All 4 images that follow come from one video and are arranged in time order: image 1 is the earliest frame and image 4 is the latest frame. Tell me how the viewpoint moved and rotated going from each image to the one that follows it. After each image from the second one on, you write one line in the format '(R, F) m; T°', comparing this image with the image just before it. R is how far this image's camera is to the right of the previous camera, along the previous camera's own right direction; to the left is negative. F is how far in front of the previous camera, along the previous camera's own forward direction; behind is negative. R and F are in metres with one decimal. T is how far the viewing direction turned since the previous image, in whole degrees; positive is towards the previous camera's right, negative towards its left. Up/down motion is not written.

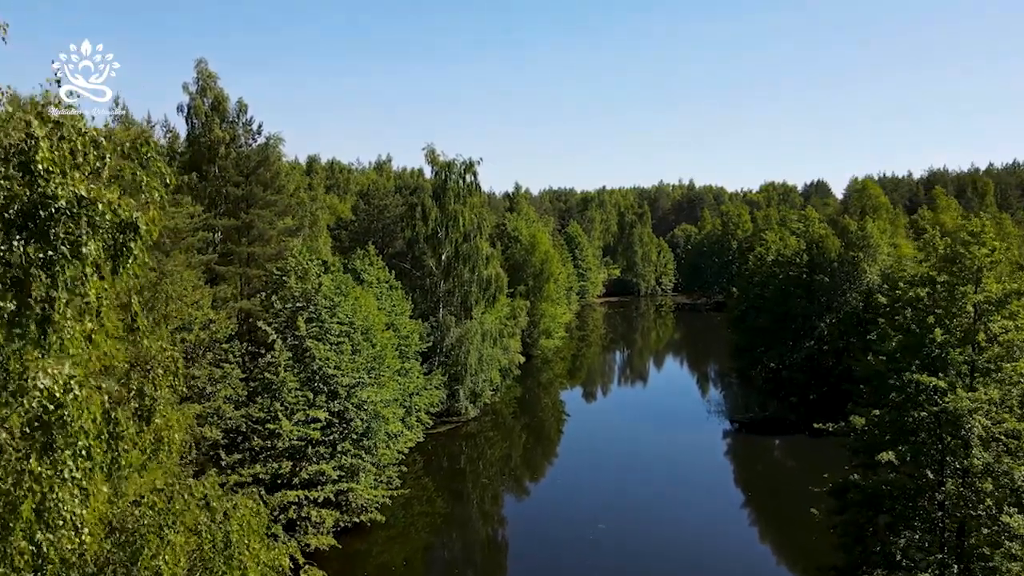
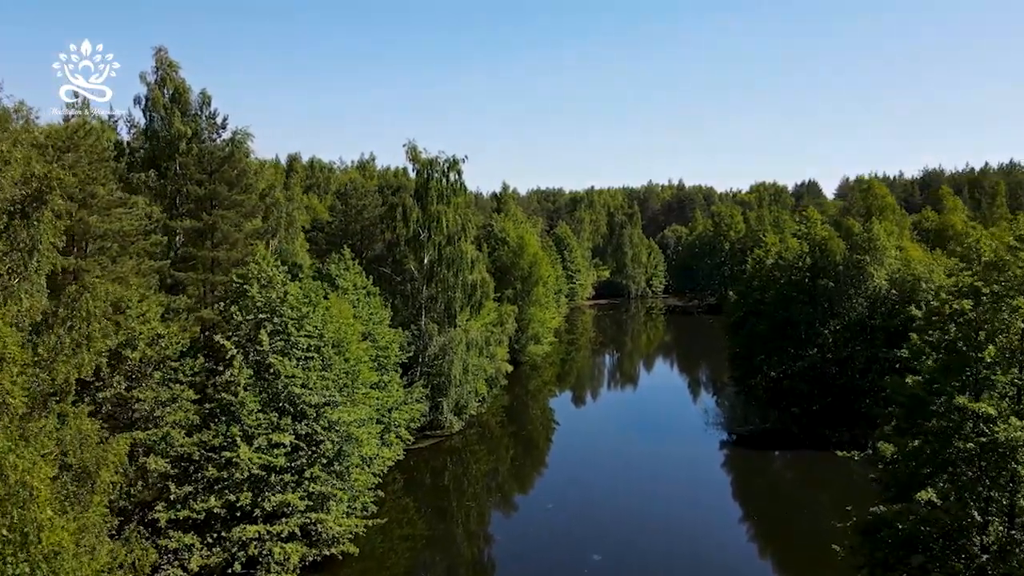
(+0.1, +2.0) m; +1°
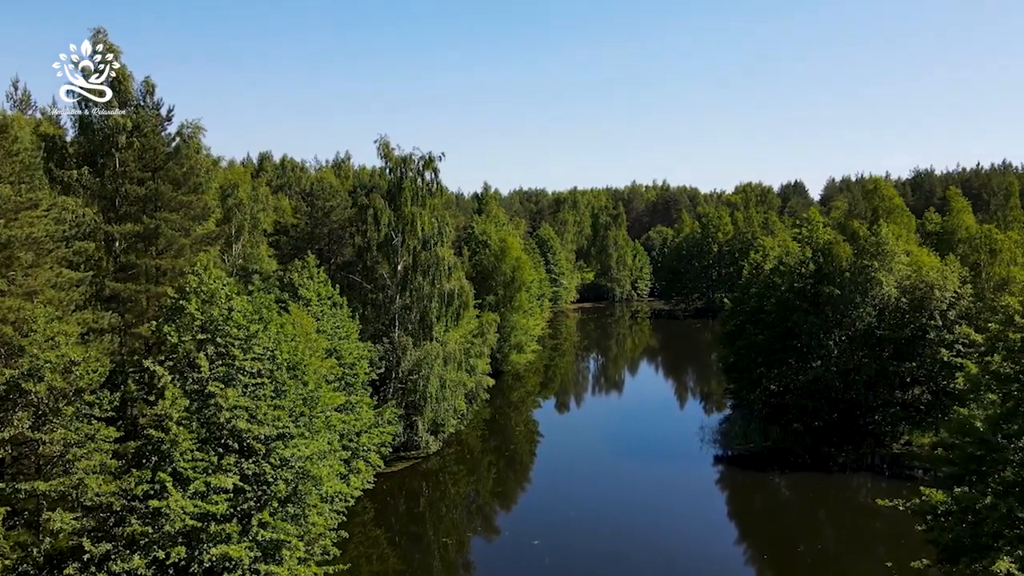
(0.0, +2.6) m; +2°
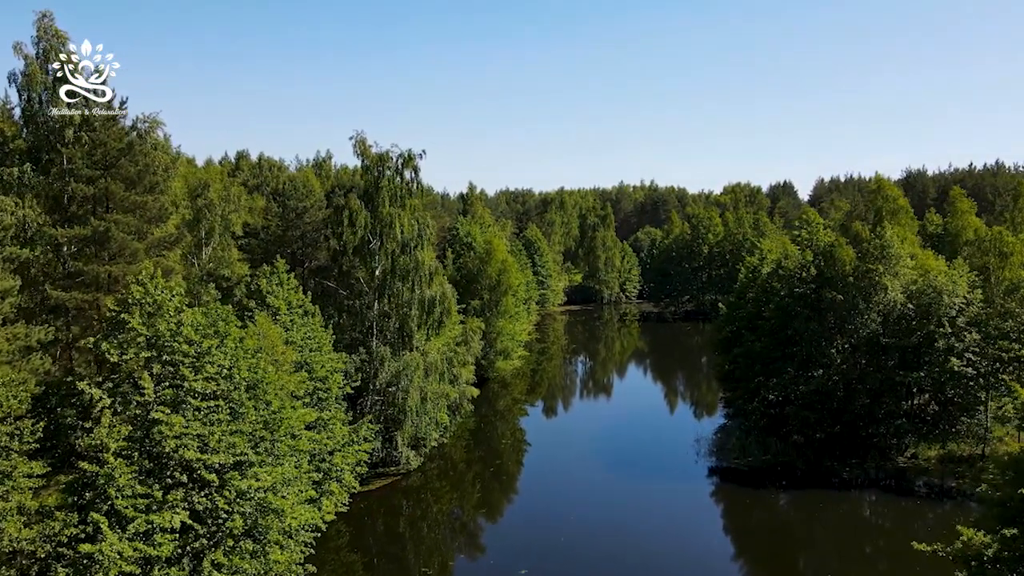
(+0.1, +1.8) m; +1°
